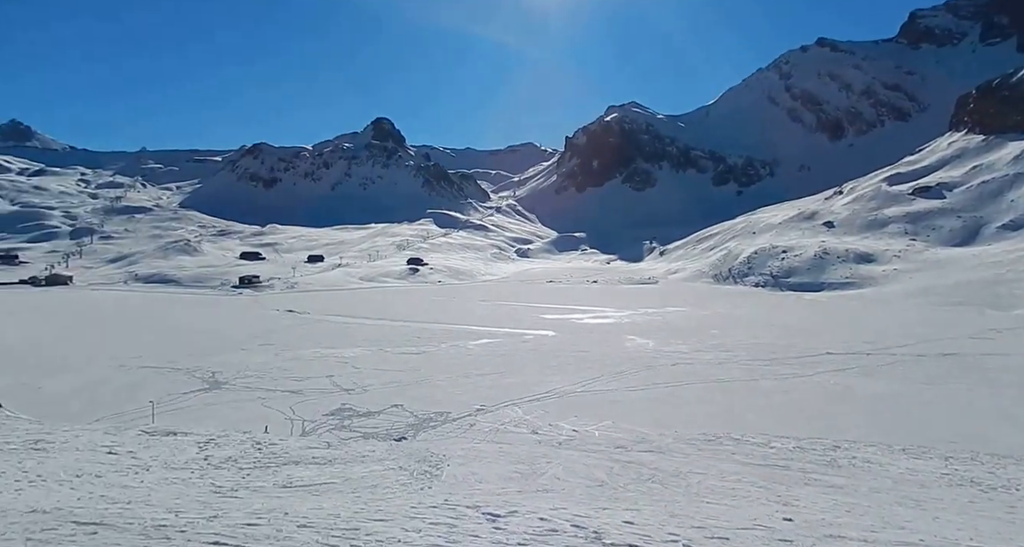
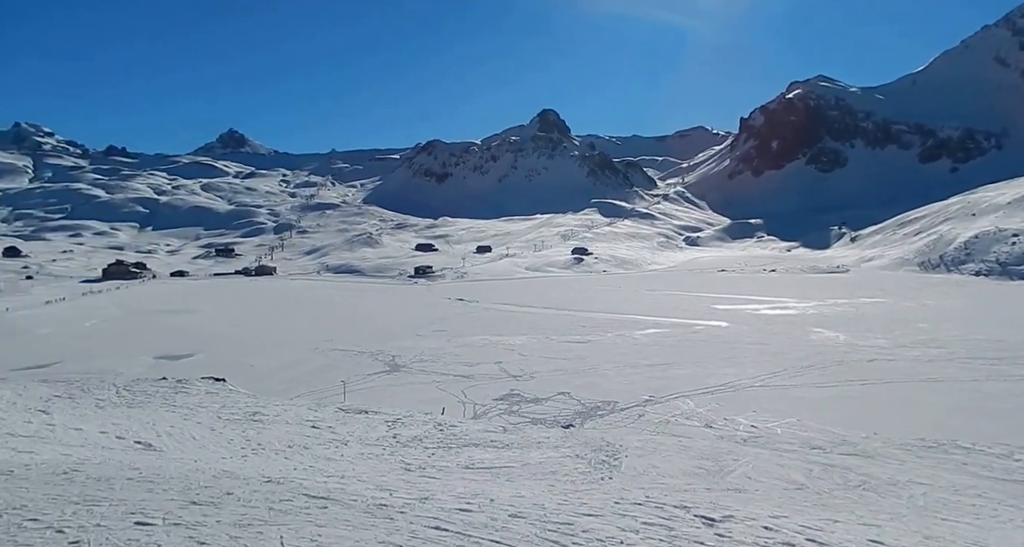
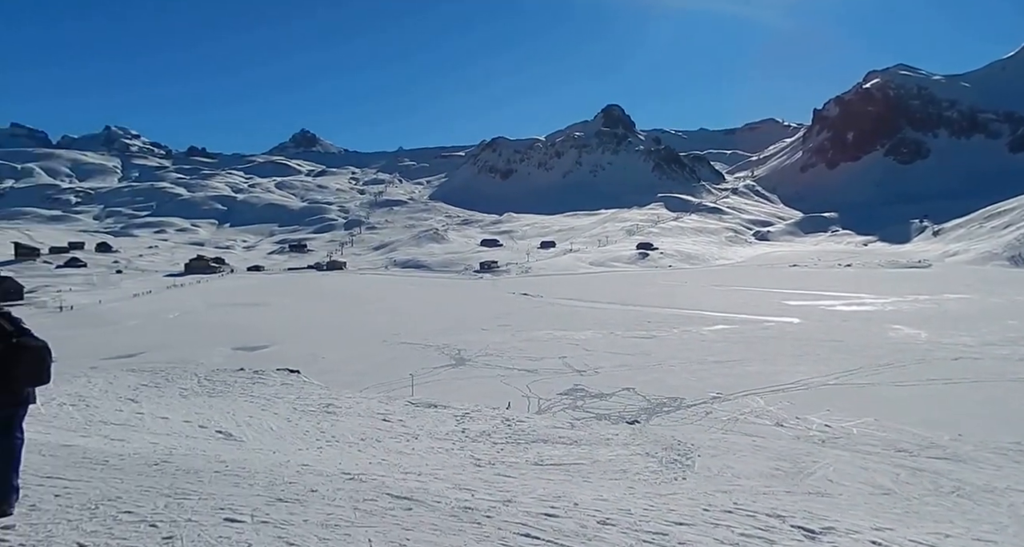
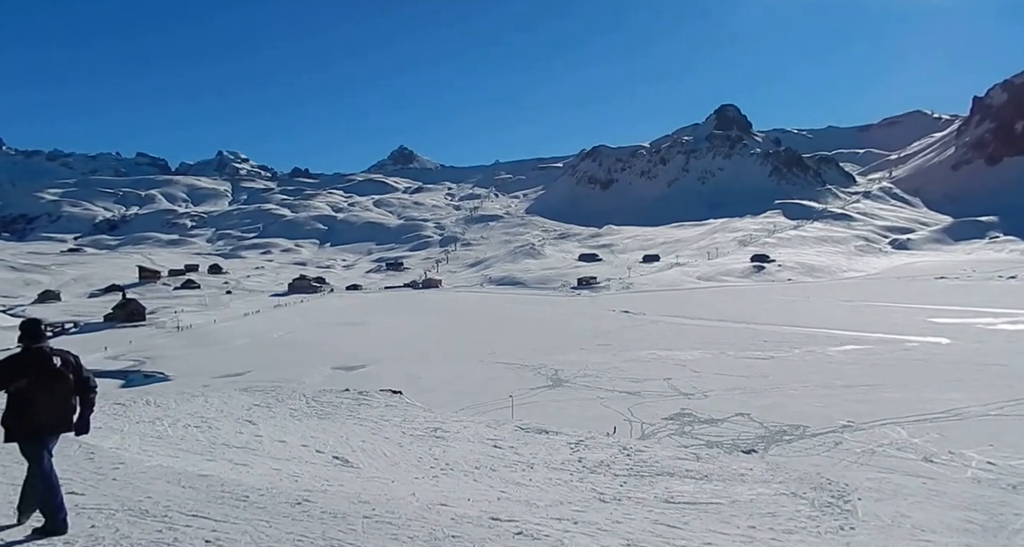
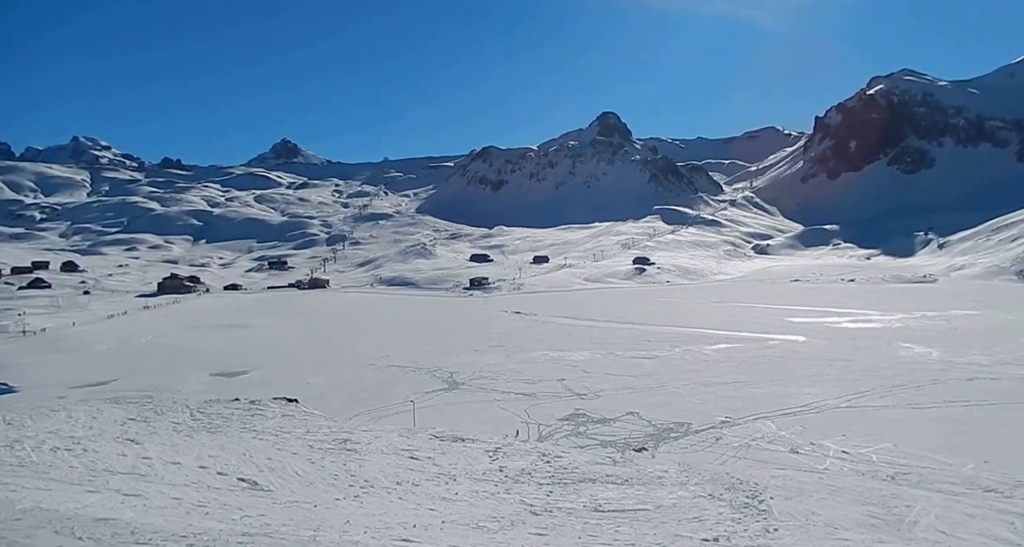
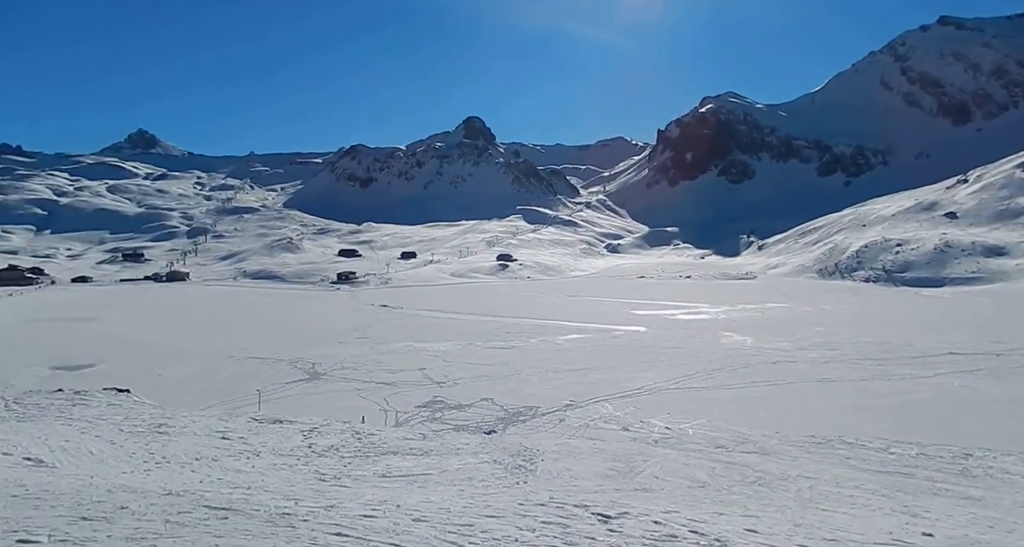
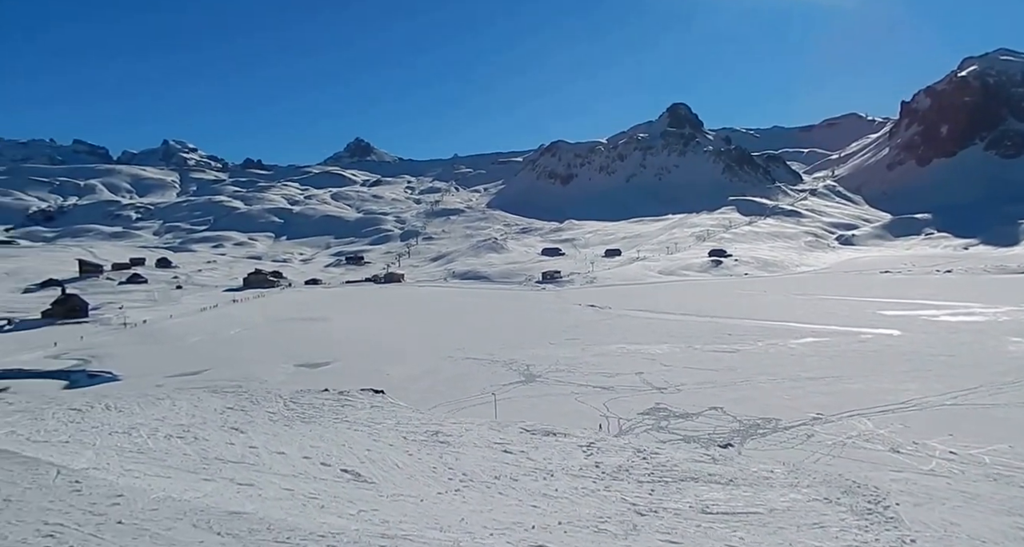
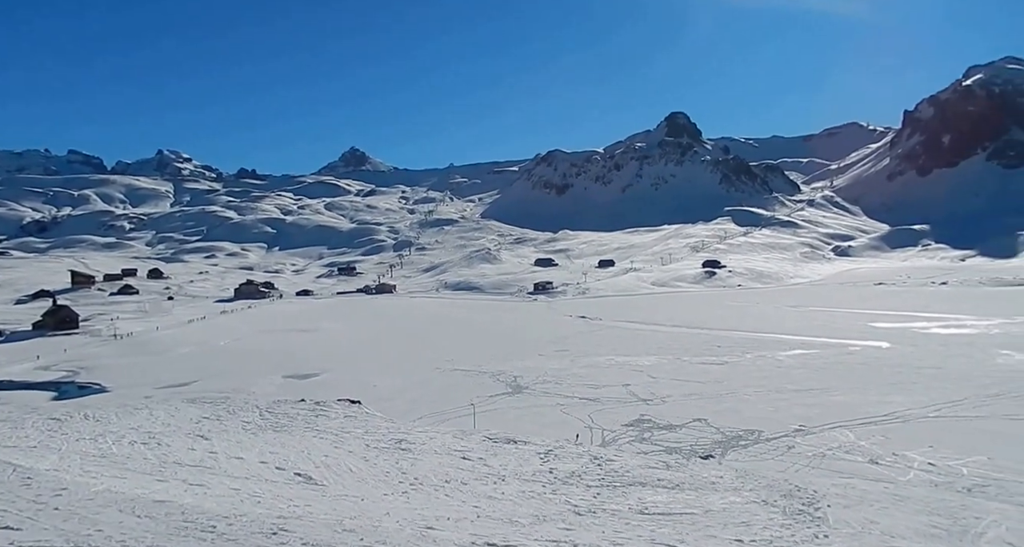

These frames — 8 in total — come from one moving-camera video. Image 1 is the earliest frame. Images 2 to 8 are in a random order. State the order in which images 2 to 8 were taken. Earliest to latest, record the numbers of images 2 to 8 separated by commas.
6, 2, 3, 4, 8, 5, 7
